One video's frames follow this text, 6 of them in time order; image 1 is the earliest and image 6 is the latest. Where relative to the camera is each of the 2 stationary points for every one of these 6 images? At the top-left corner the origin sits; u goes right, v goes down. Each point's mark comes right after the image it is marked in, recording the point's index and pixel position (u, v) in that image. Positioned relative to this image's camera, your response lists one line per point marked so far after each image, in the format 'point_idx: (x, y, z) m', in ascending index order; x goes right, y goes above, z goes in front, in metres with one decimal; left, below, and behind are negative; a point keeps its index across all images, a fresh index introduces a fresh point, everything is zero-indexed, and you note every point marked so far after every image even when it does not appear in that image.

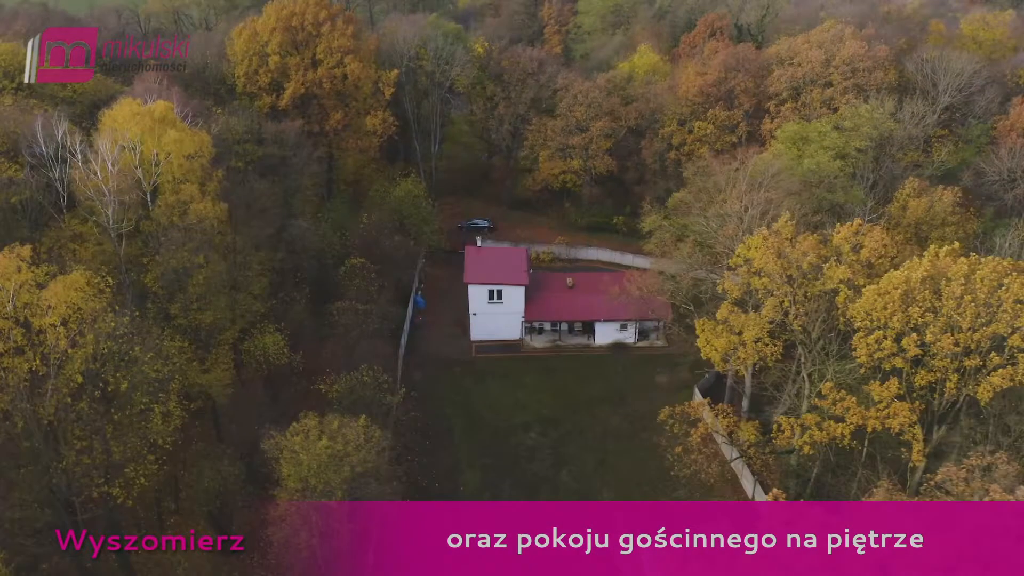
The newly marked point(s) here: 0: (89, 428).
0: (-8.8, -2.9, +17.4) m
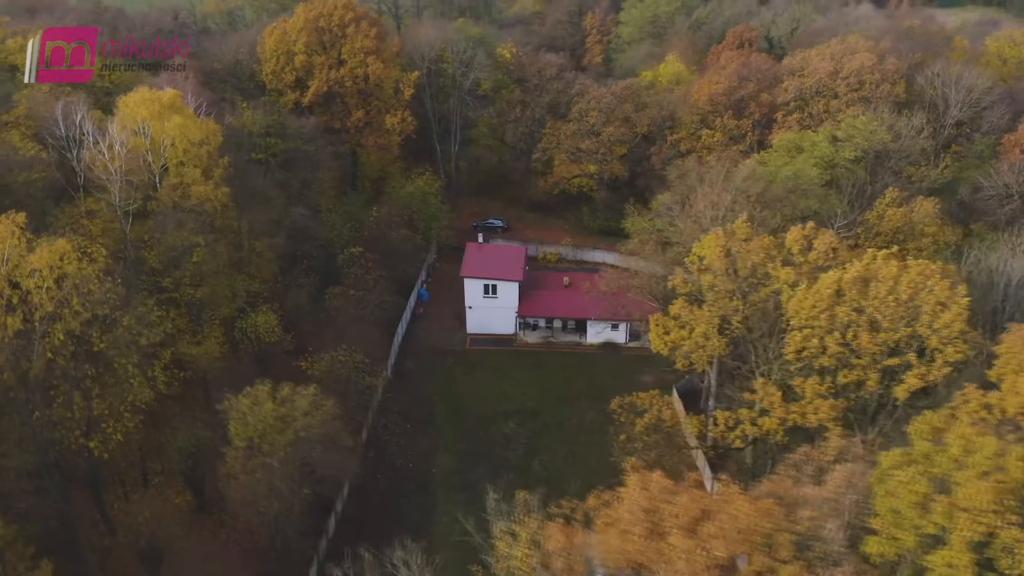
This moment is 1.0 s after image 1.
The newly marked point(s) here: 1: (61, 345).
0: (-10.0, -2.2, +18.9) m
1: (-10.1, -1.3, +18.7) m
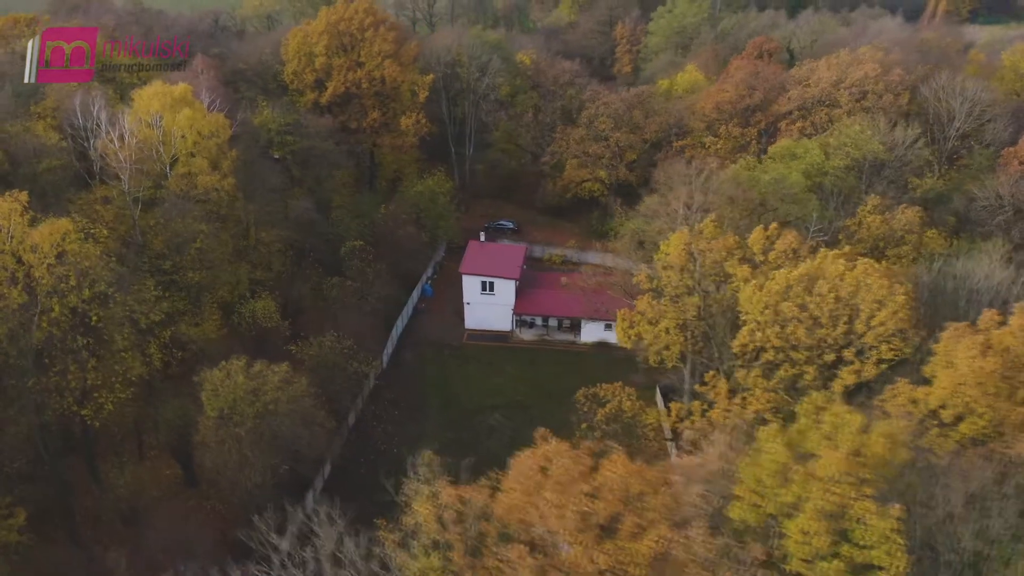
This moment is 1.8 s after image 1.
0: (-10.8, -1.6, +20.2) m
1: (-10.9, -0.7, +20.0) m
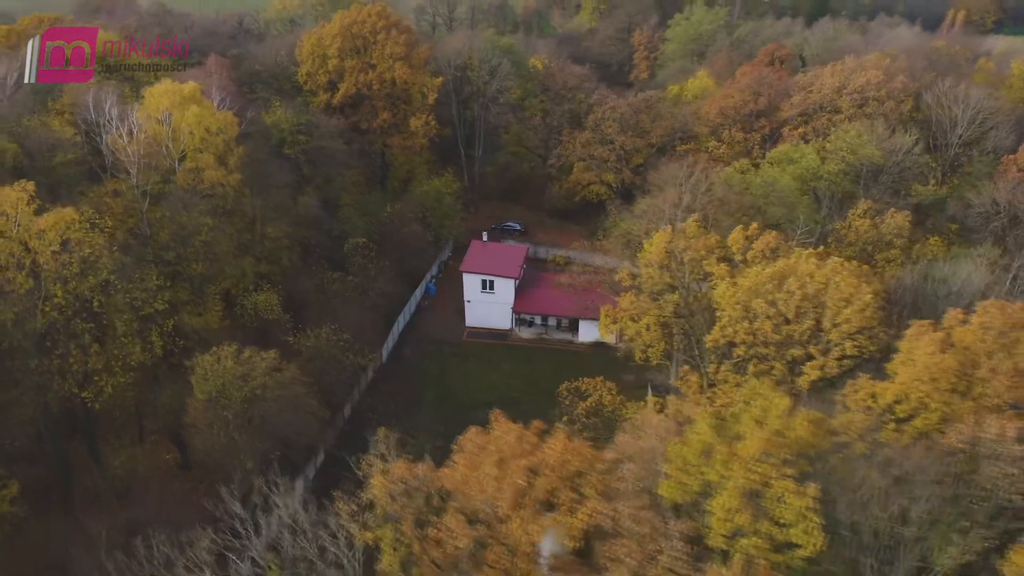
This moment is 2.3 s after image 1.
0: (-11.2, -1.3, +21.0) m
1: (-11.2, -0.4, +20.8) m
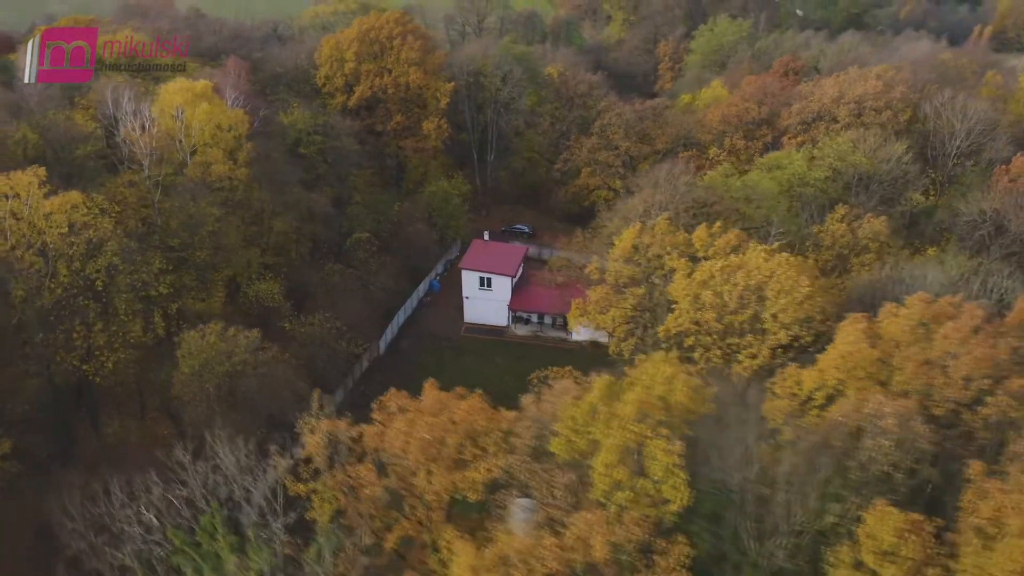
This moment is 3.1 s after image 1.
0: (-11.8, -0.7, +22.5) m
1: (-11.9, +0.2, +22.3) m
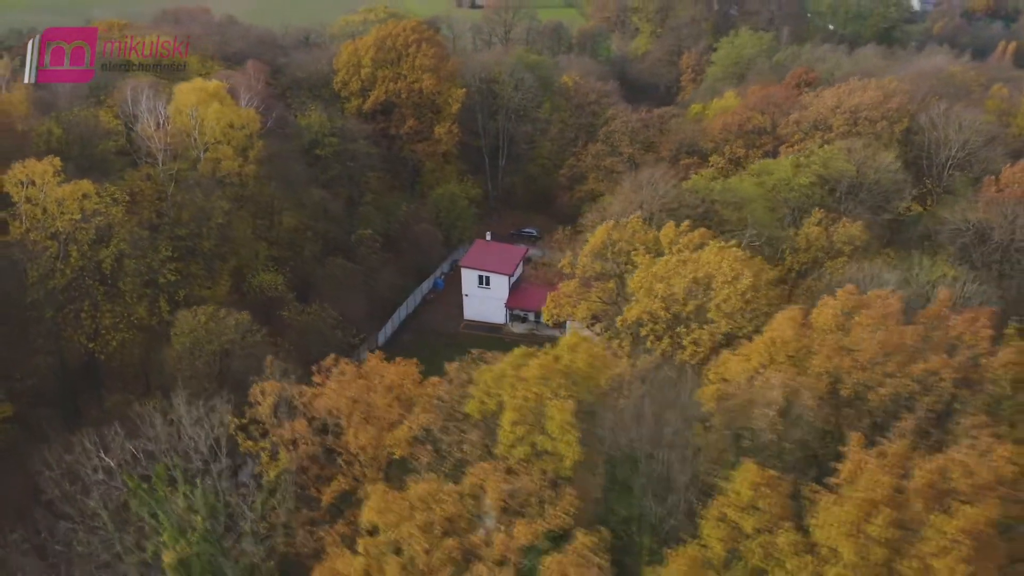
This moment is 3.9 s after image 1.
0: (-12.4, -0.2, +24.1) m
1: (-12.4, +0.7, +23.9) m
